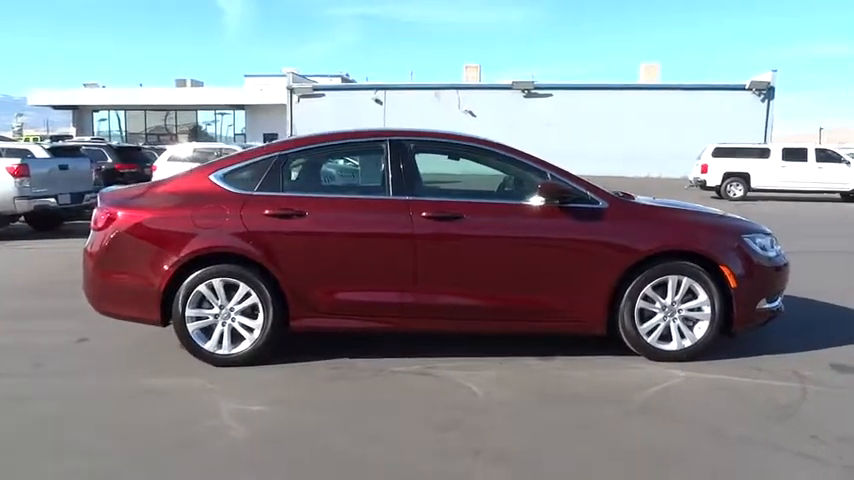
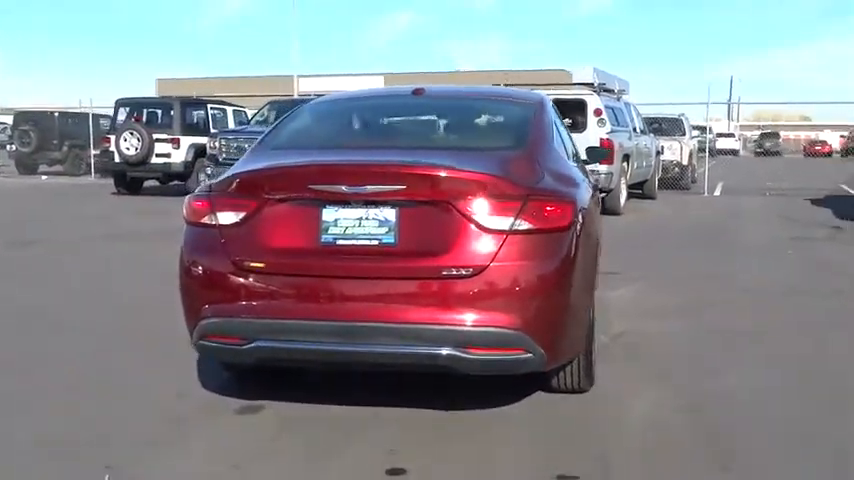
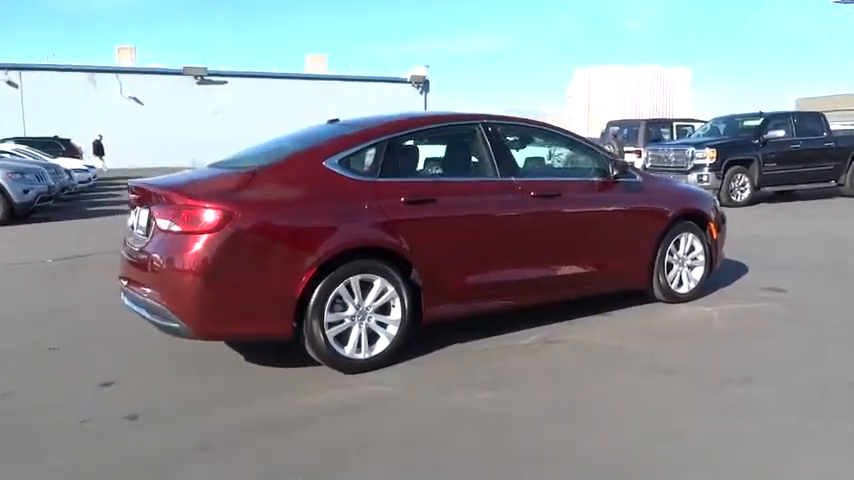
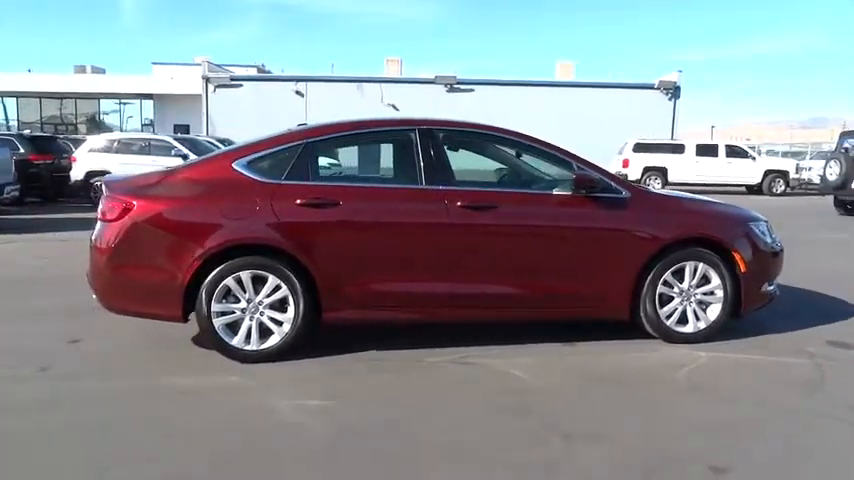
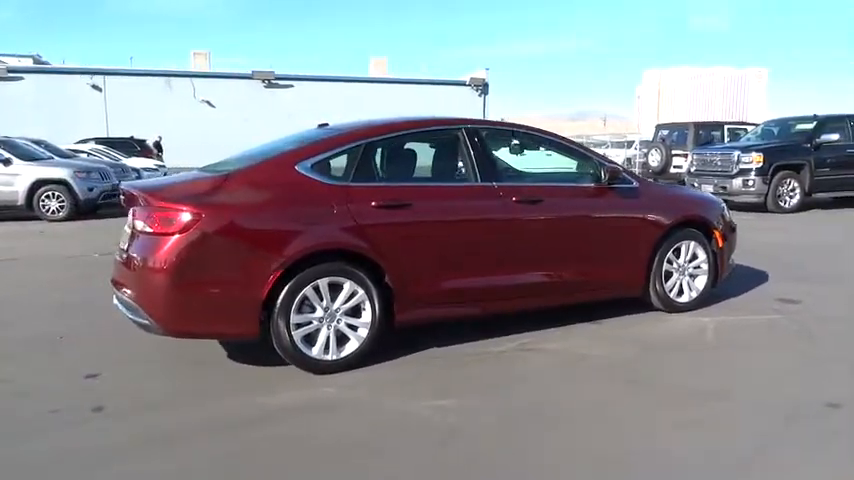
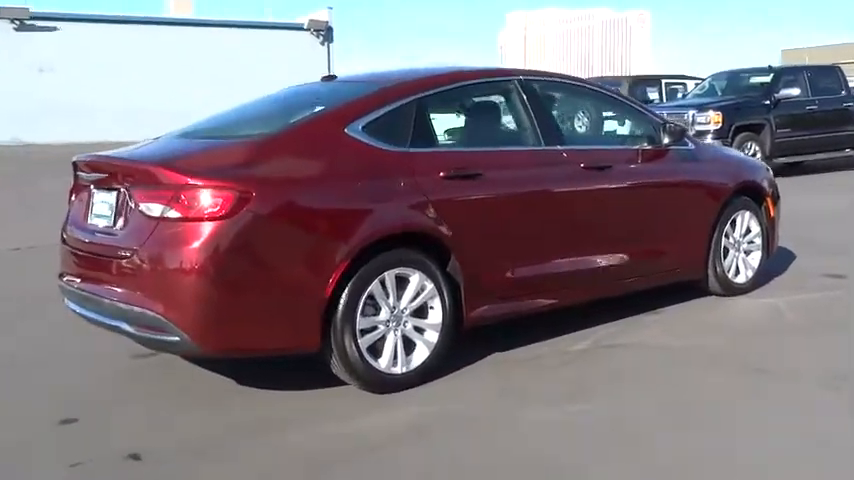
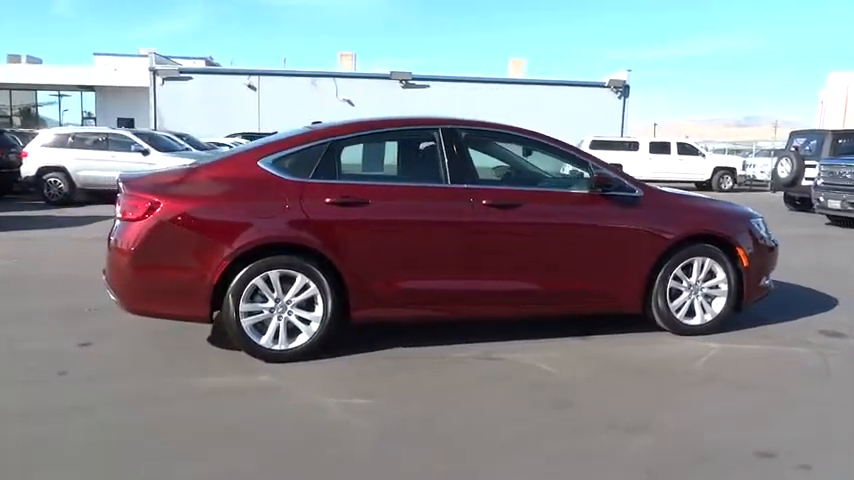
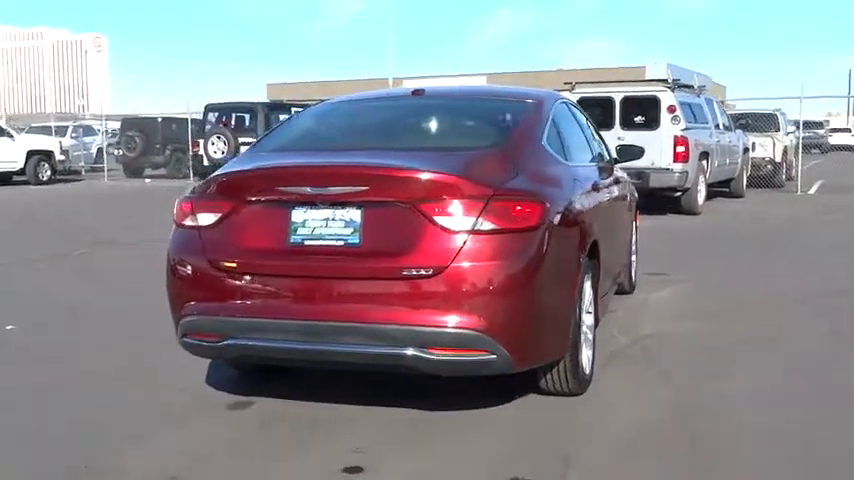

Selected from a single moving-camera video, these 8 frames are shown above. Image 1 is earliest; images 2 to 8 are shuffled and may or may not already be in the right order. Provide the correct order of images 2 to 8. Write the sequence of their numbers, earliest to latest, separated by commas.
4, 7, 5, 3, 6, 8, 2
